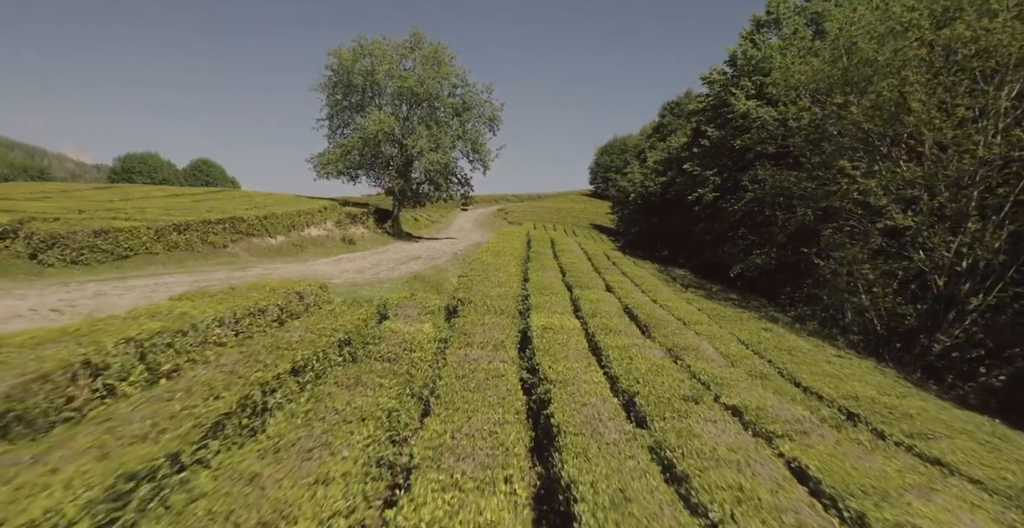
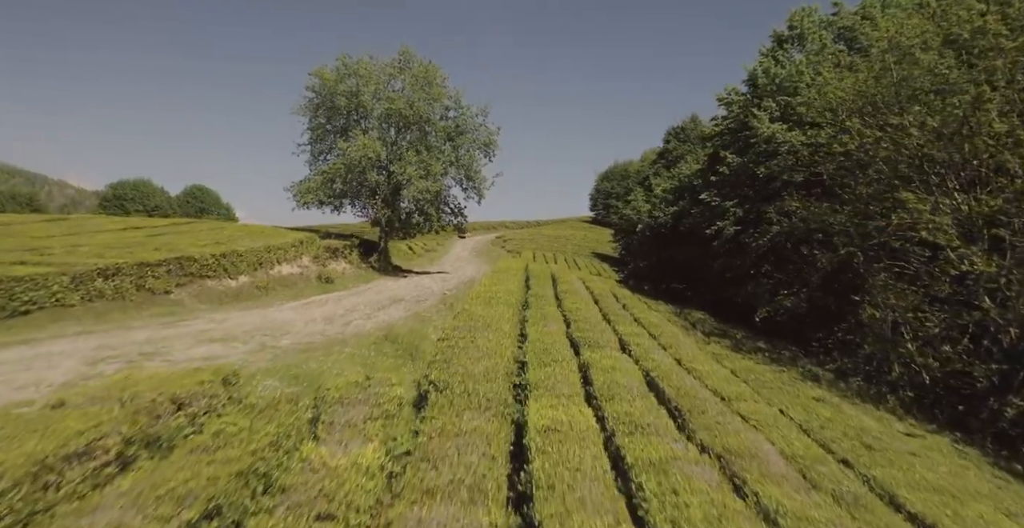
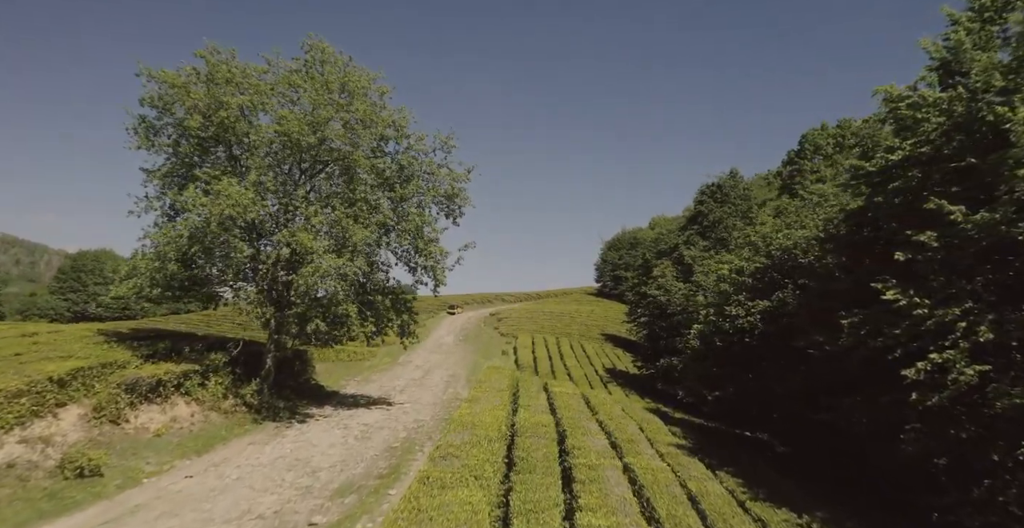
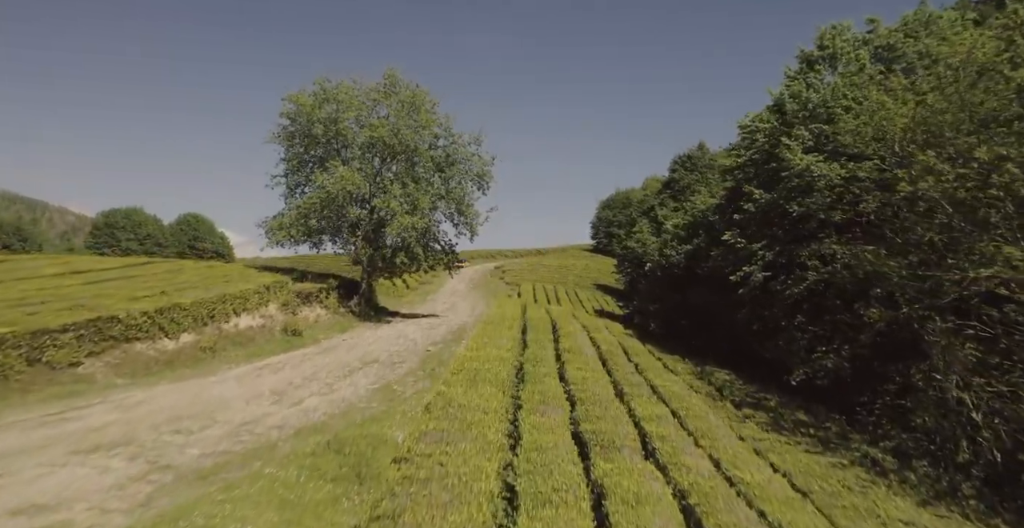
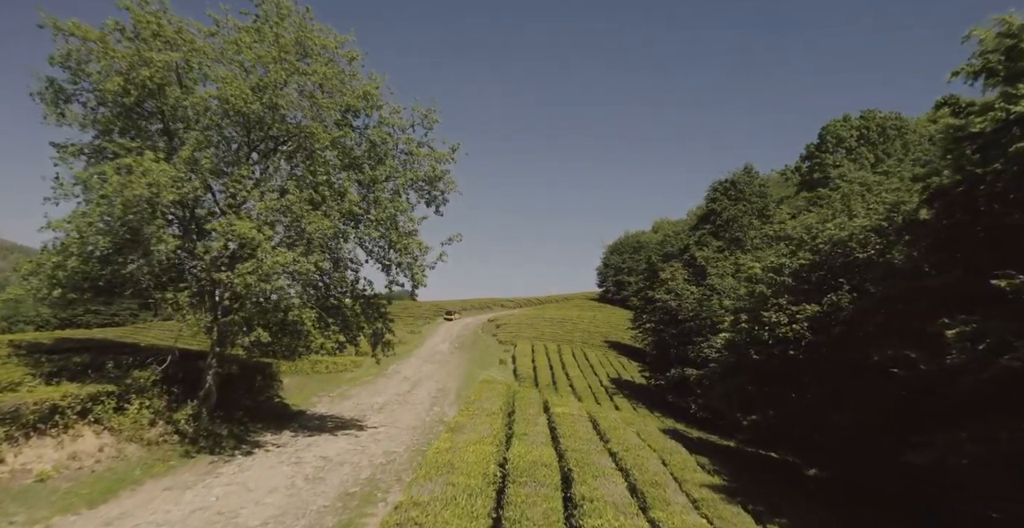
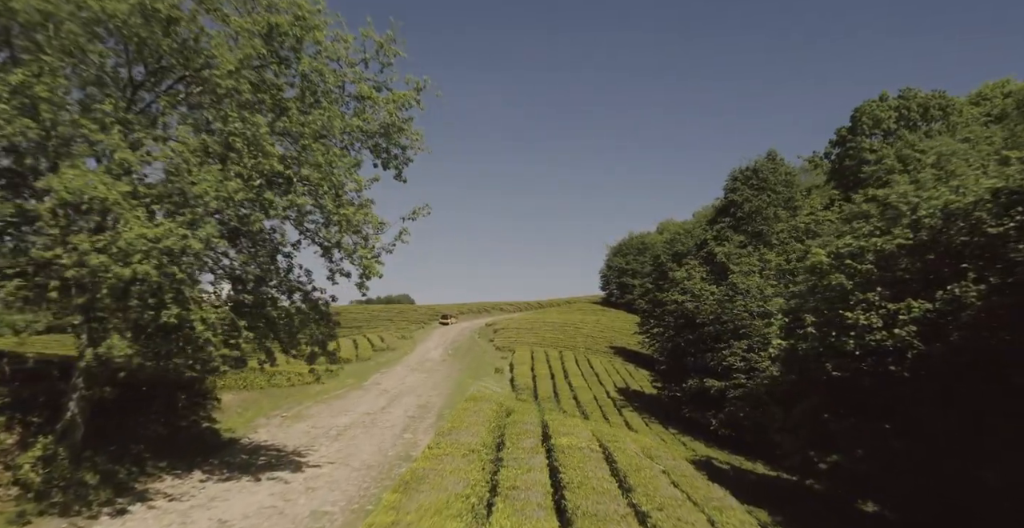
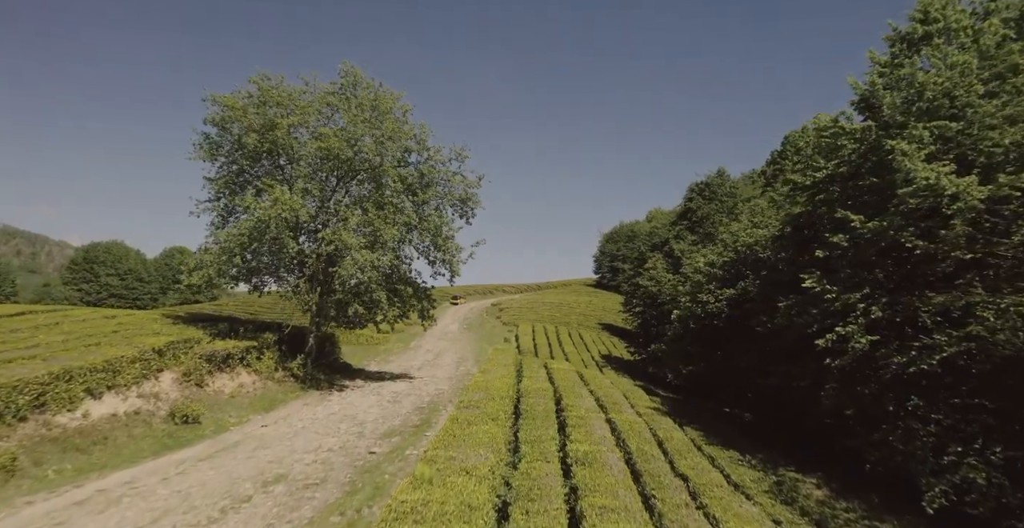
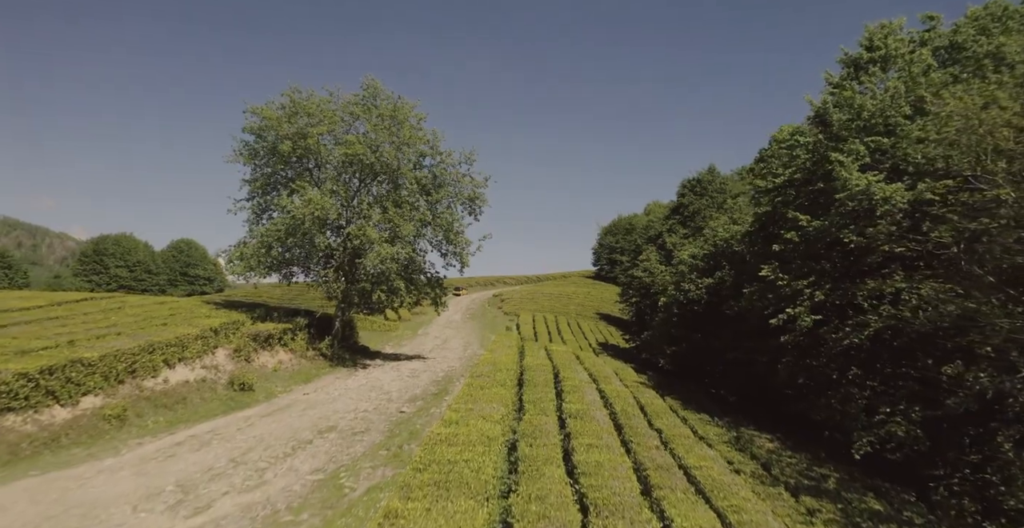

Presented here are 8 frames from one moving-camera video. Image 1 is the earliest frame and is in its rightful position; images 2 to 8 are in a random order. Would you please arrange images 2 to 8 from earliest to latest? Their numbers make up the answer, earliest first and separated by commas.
2, 4, 8, 7, 3, 5, 6
